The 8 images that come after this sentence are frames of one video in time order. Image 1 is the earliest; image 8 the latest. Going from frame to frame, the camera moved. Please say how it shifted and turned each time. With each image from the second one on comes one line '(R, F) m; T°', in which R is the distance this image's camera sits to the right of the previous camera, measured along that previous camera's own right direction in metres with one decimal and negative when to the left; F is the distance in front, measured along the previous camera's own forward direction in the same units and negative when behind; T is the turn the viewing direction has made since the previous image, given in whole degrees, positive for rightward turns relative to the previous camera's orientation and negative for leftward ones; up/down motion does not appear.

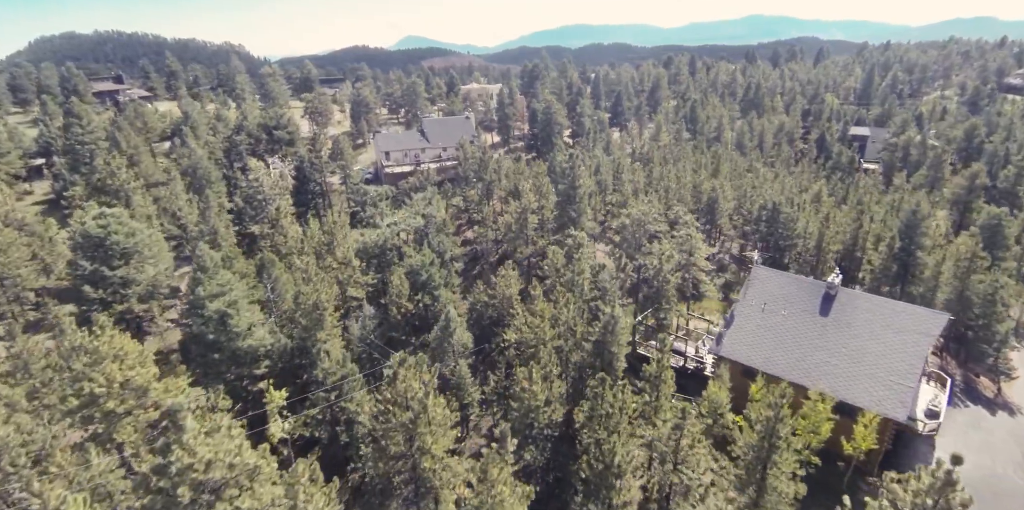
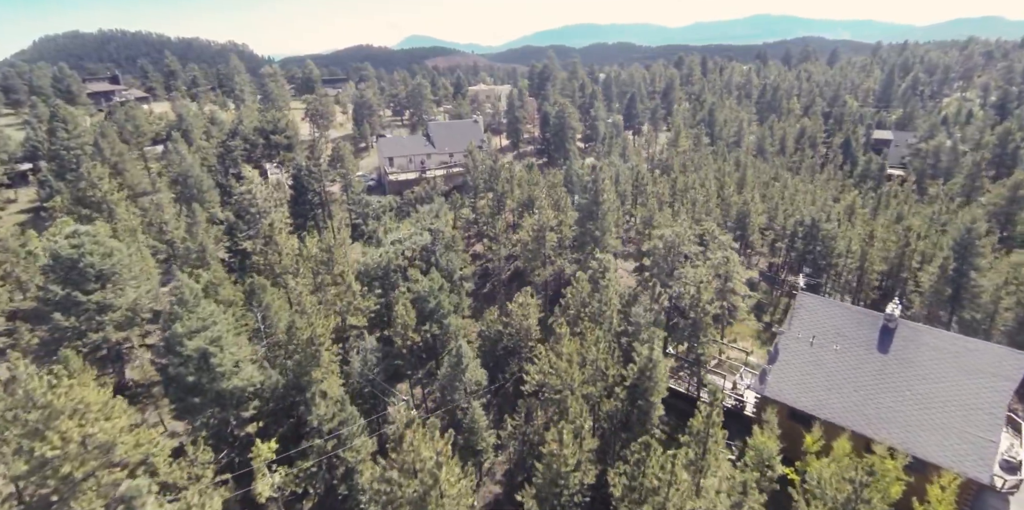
(-1.2, +4.7) m; 0°
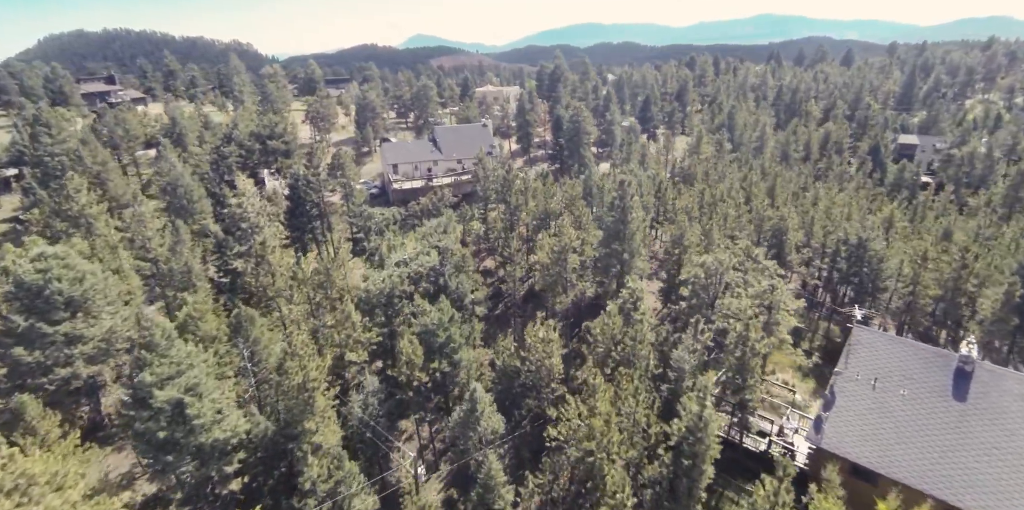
(-1.1, +4.7) m; 0°
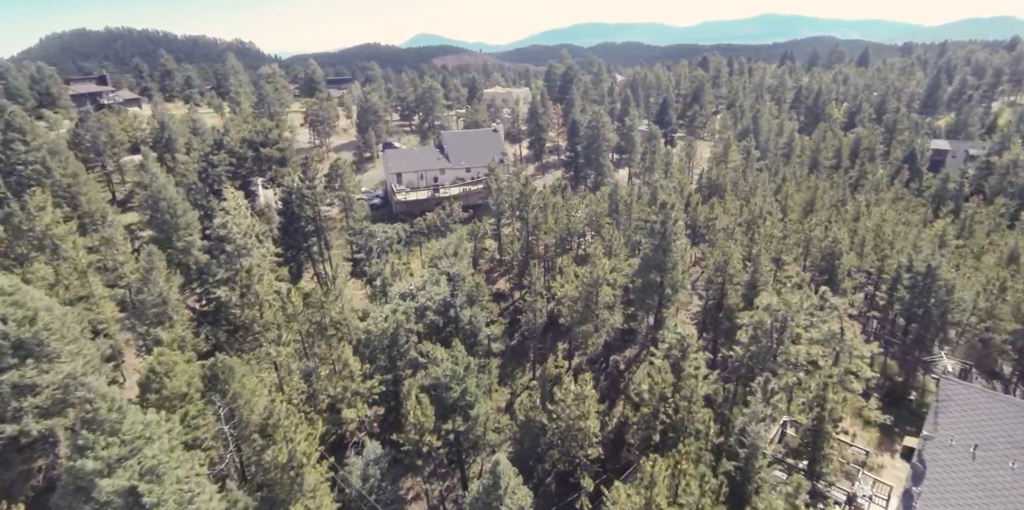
(-1.4, +5.7) m; 0°
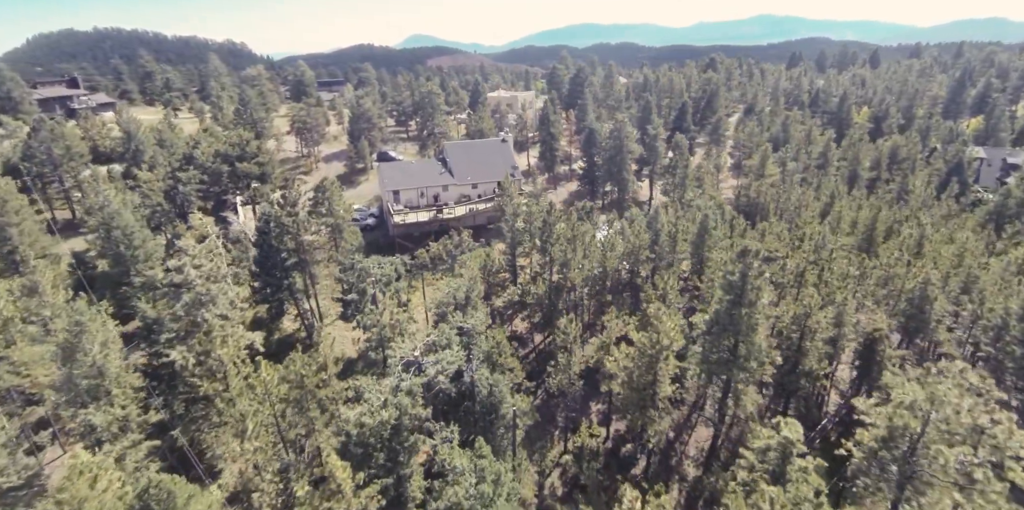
(-2.2, +8.3) m; +1°
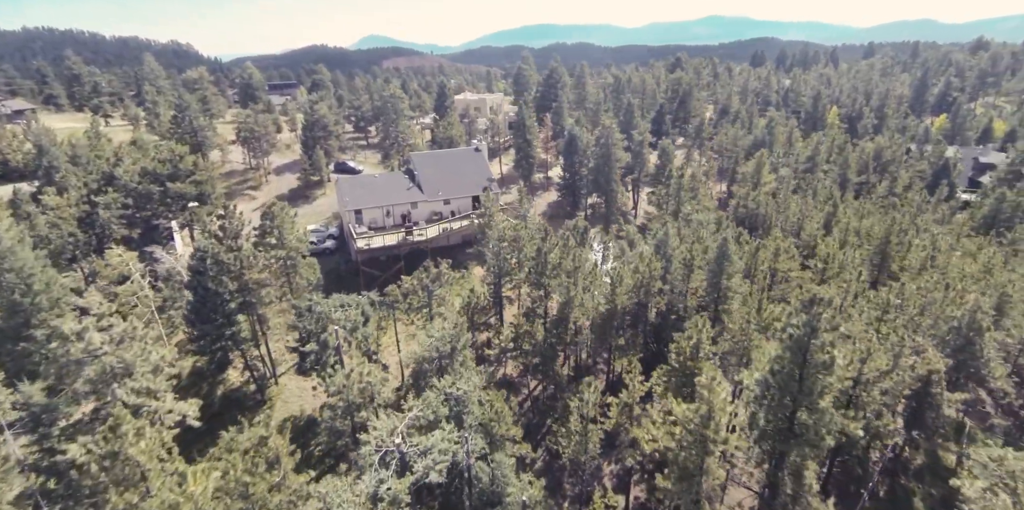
(-1.8, +6.6) m; +4°
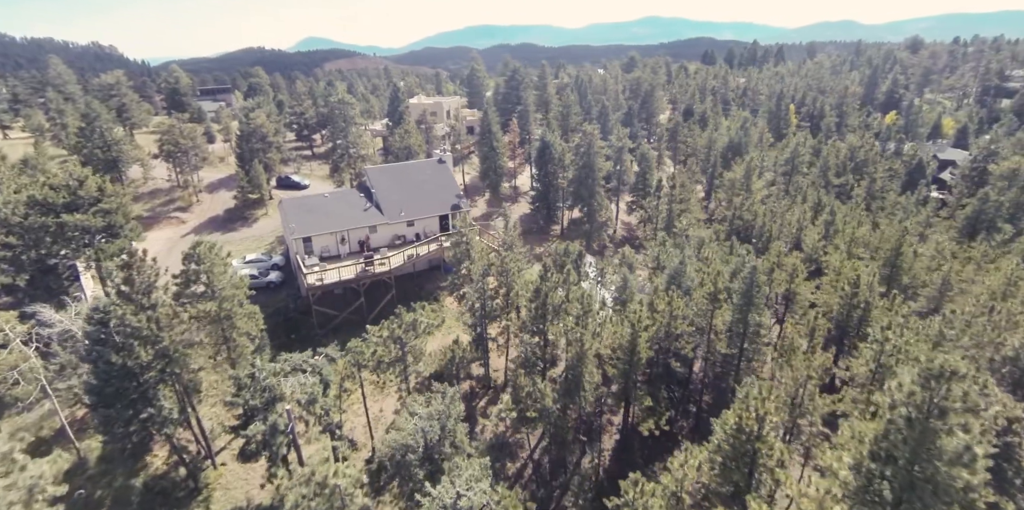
(-2.2, +6.7) m; +5°
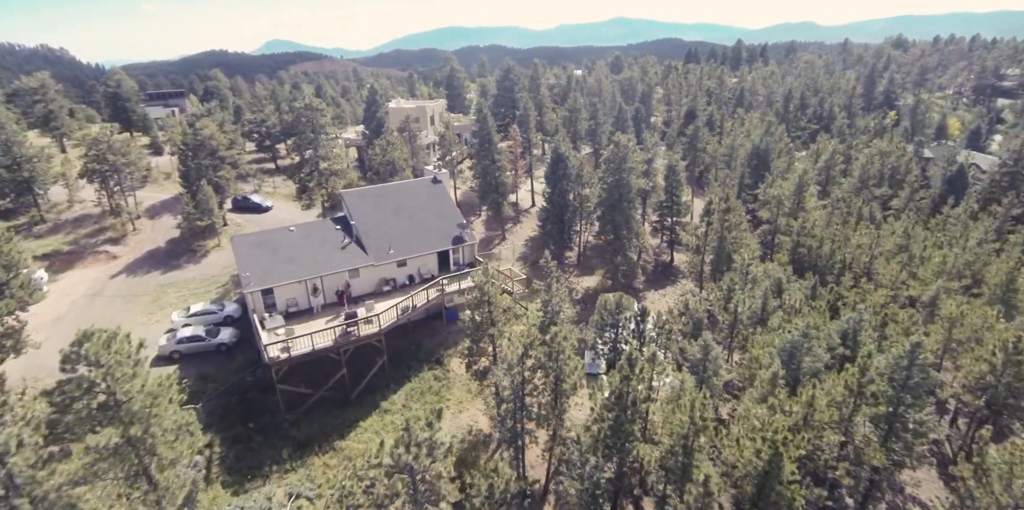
(-3.5, +10.3) m; +3°
